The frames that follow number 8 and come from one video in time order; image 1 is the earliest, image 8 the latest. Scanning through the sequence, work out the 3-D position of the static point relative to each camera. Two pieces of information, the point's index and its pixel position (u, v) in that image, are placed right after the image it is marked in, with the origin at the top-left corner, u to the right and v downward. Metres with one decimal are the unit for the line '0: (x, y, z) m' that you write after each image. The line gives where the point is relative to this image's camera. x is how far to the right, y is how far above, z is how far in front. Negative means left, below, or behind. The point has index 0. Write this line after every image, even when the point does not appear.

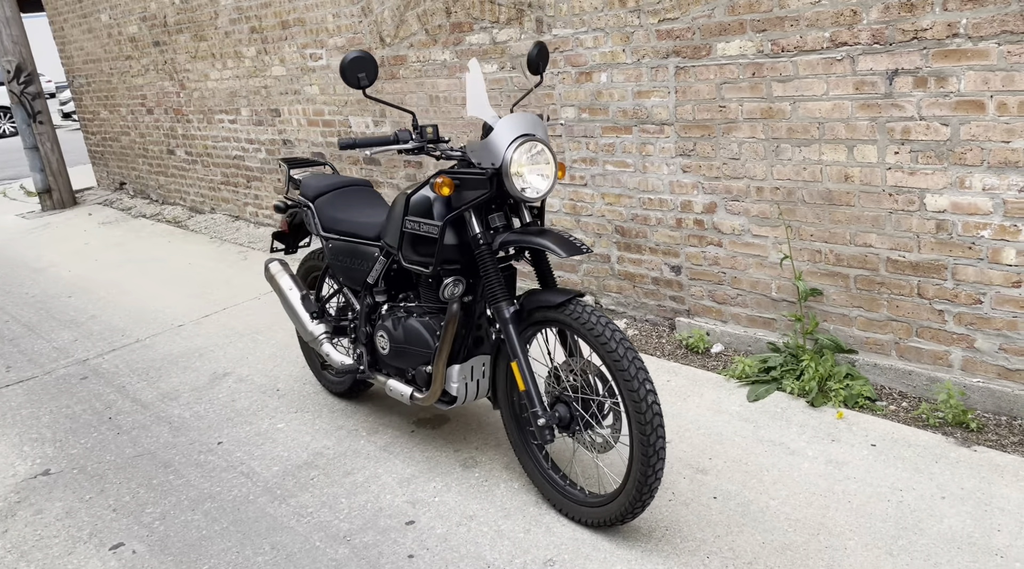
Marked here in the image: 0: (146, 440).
0: (-1.9, -0.8, +4.1) m
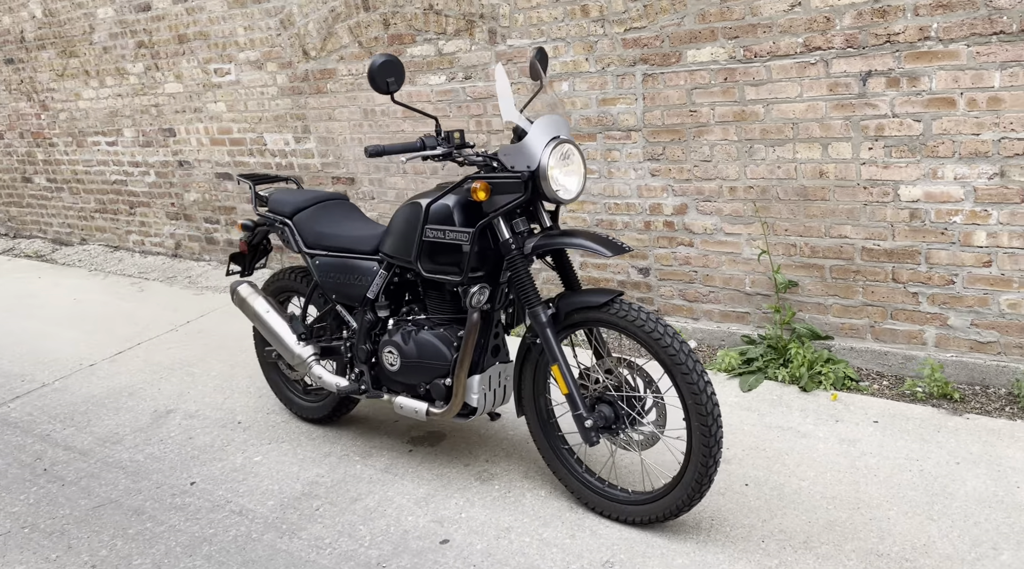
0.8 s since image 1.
0: (-1.9, -0.9, +3.7) m
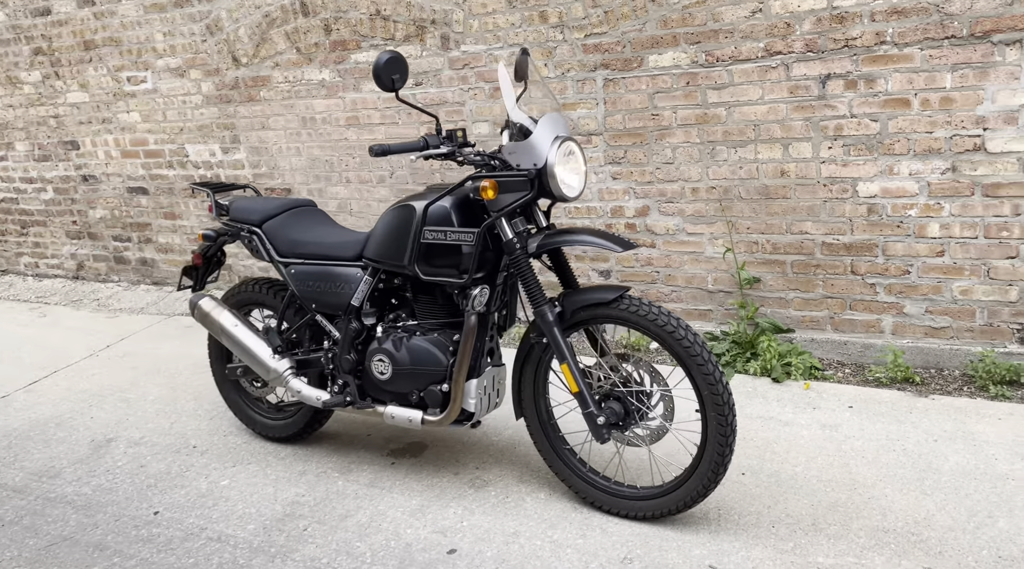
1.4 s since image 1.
0: (-1.9, -1.0, +3.4) m
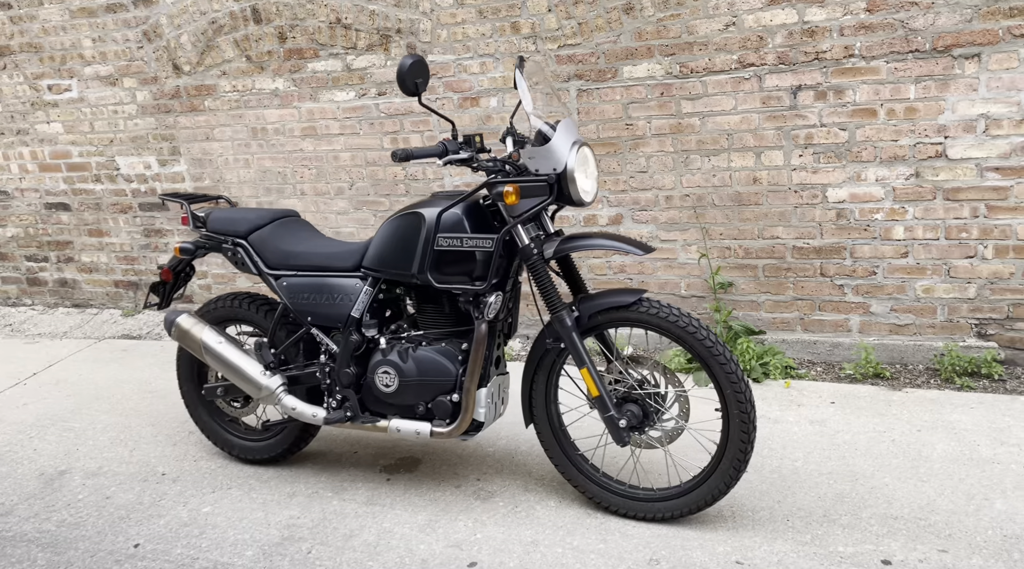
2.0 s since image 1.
0: (-1.9, -1.1, +3.1) m
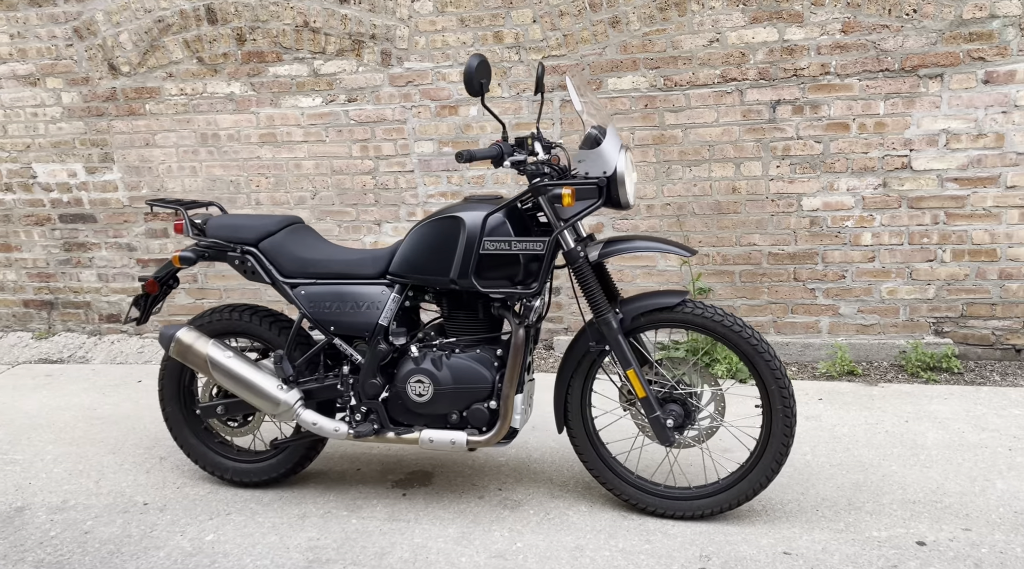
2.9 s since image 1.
0: (-1.8, -1.1, +2.7) m
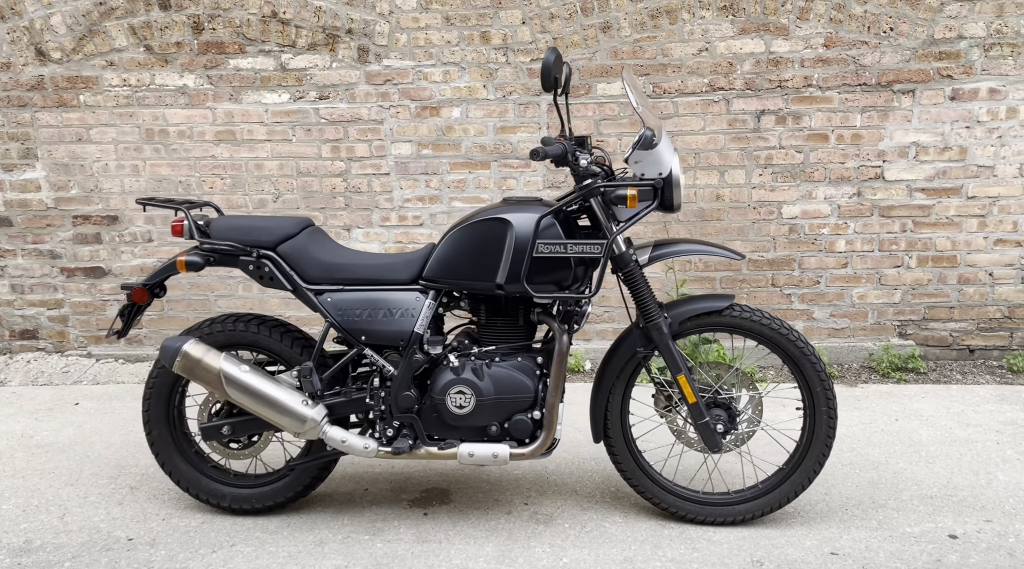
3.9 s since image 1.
0: (-1.5, -1.1, +2.3) m
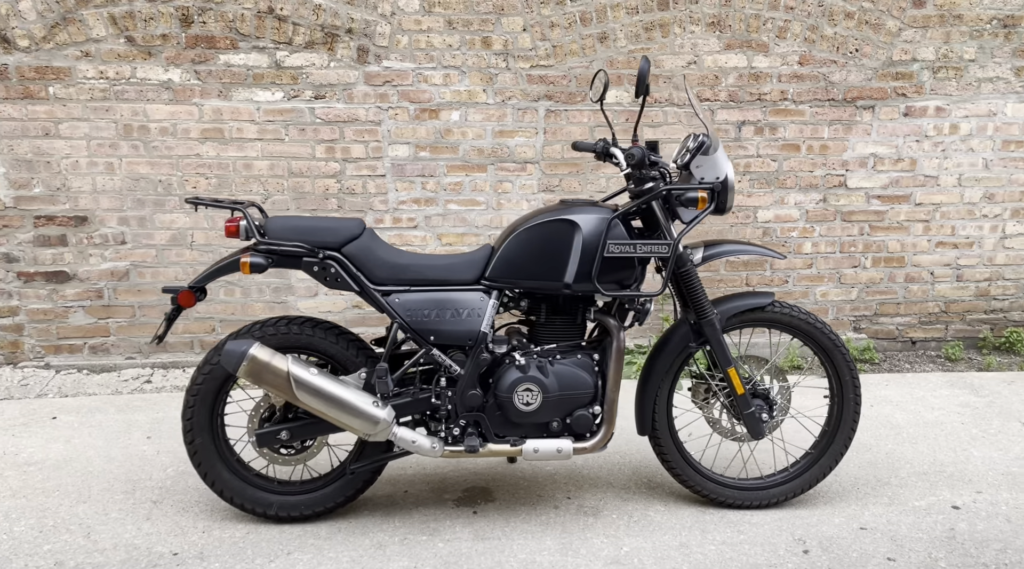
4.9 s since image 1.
0: (-1.2, -1.1, +2.2) m
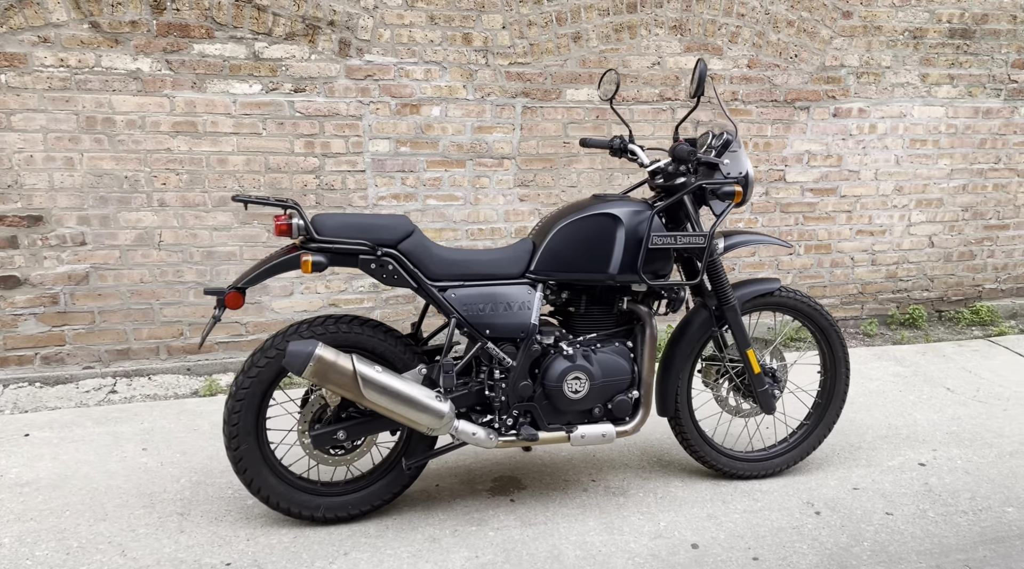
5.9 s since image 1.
0: (-0.9, -1.2, +2.1) m
